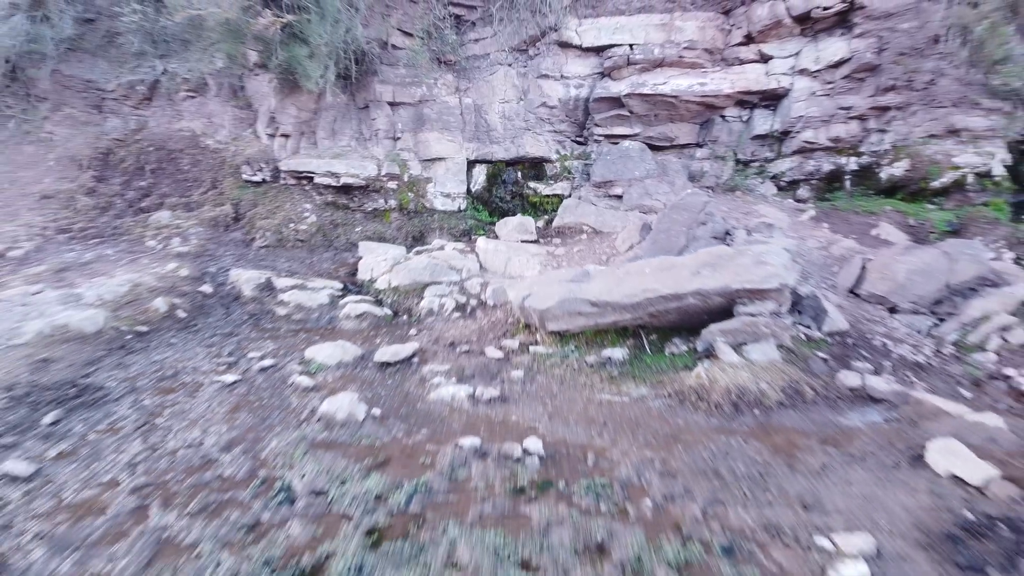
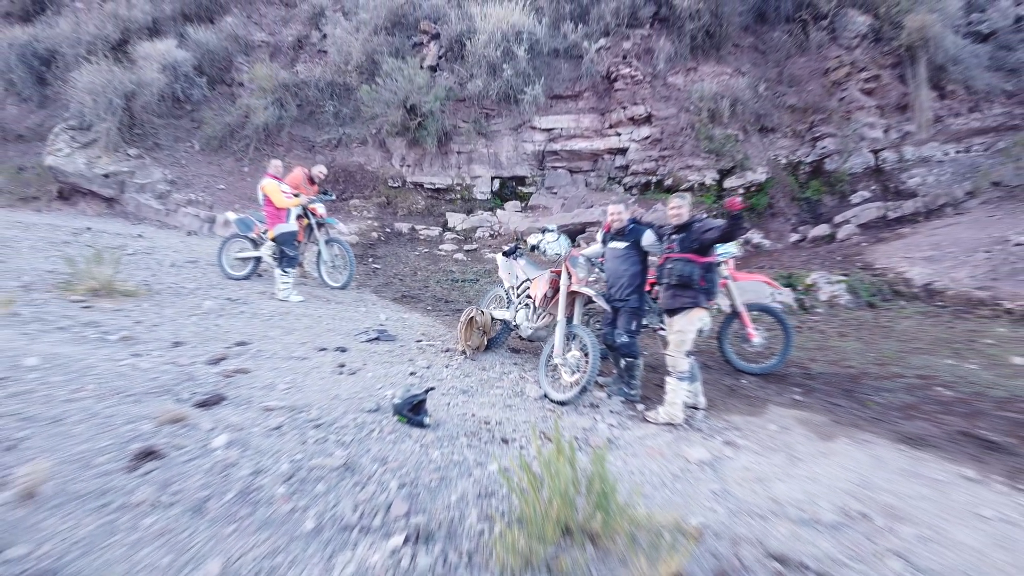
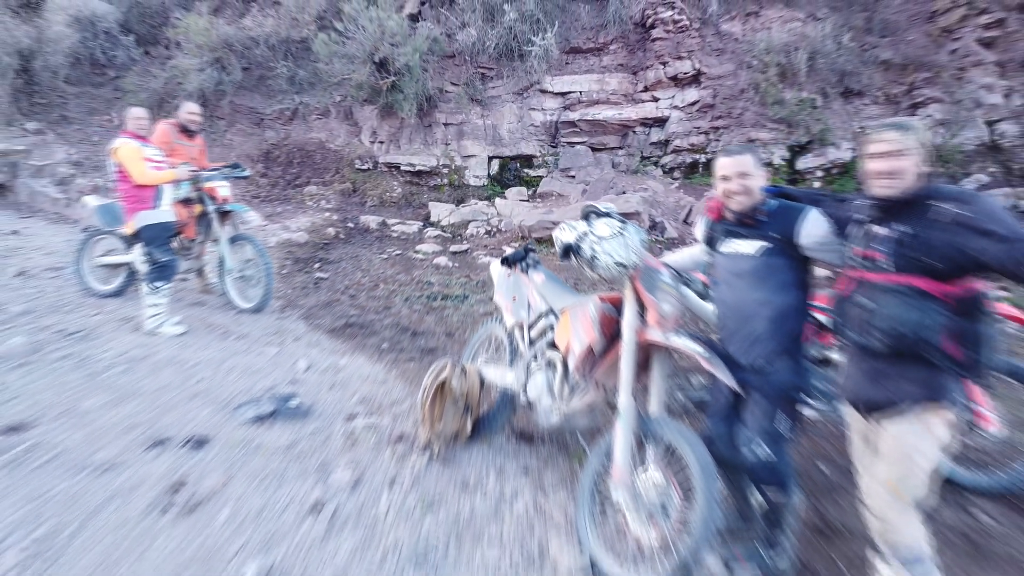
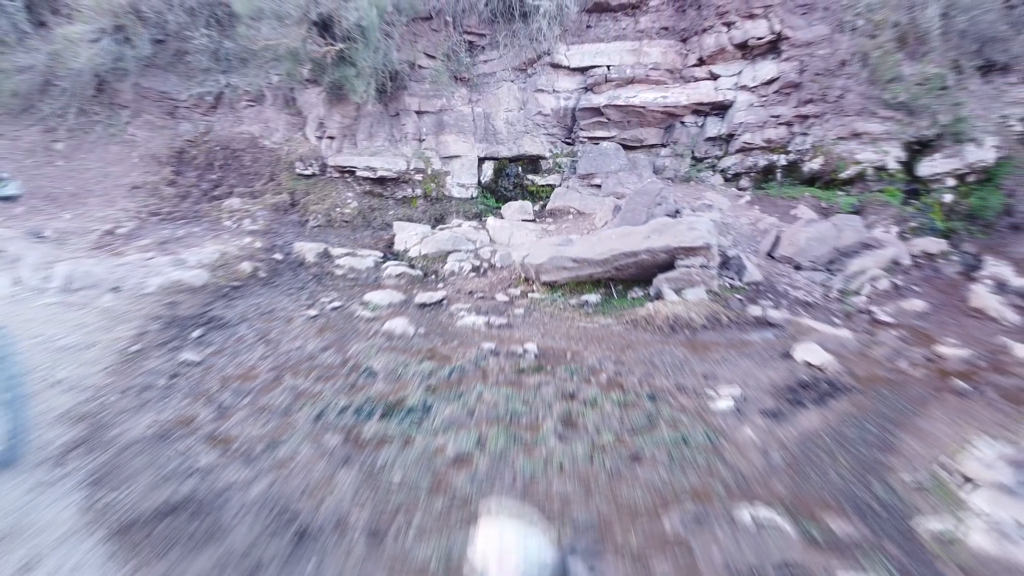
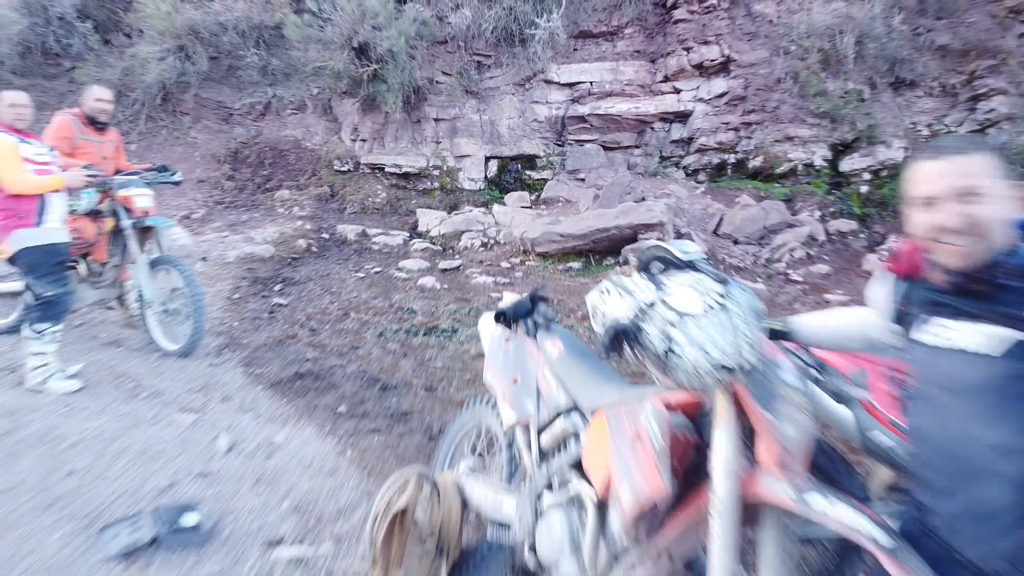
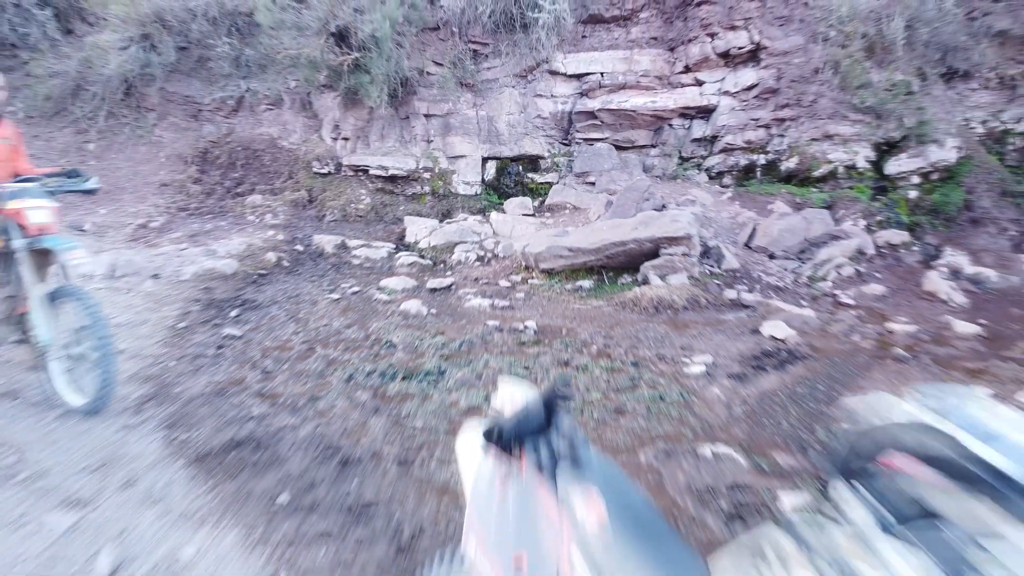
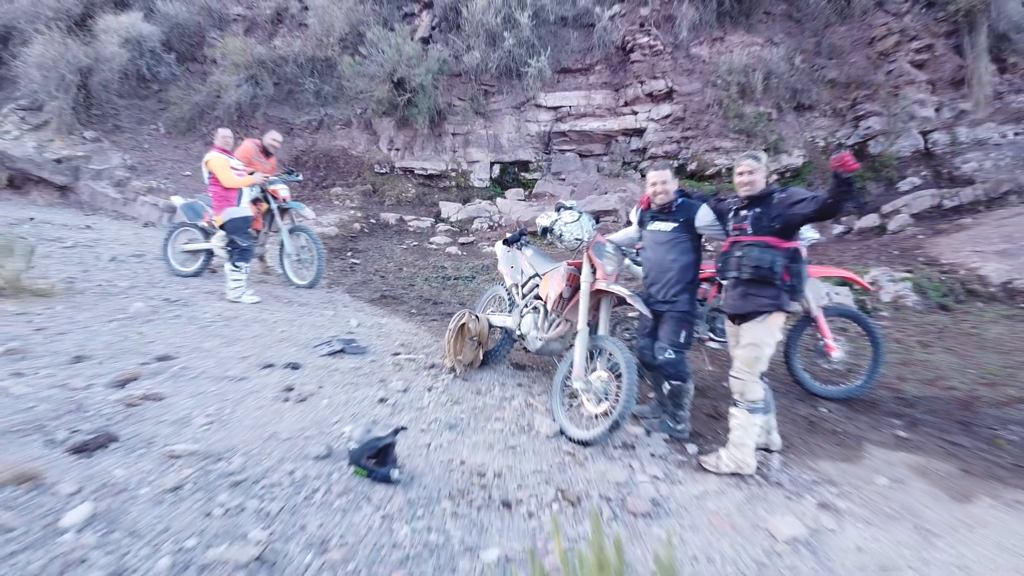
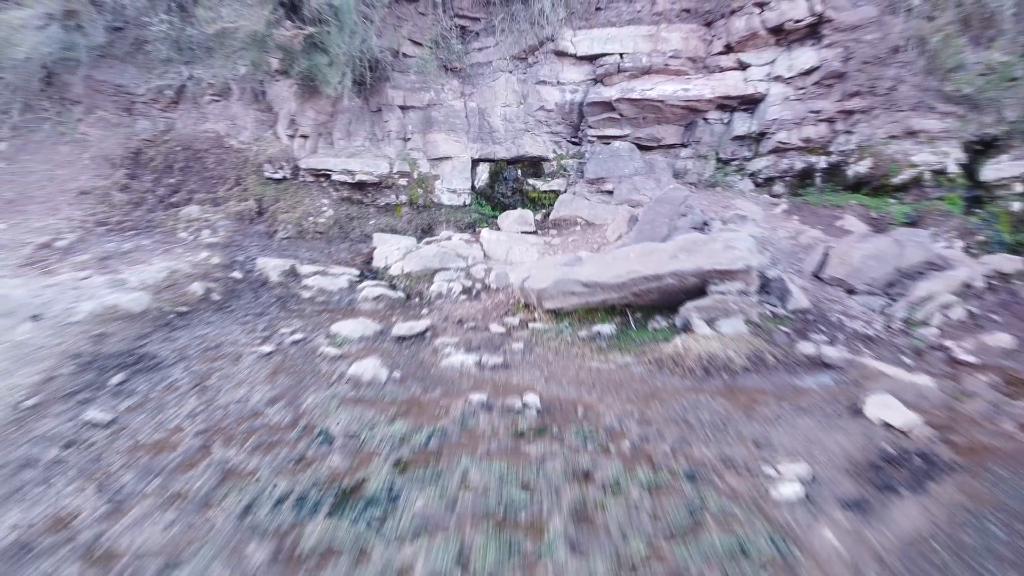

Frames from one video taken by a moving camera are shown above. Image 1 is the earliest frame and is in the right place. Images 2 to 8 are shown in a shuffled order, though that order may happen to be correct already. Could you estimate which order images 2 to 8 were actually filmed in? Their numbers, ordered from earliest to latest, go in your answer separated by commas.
8, 4, 6, 5, 3, 7, 2
